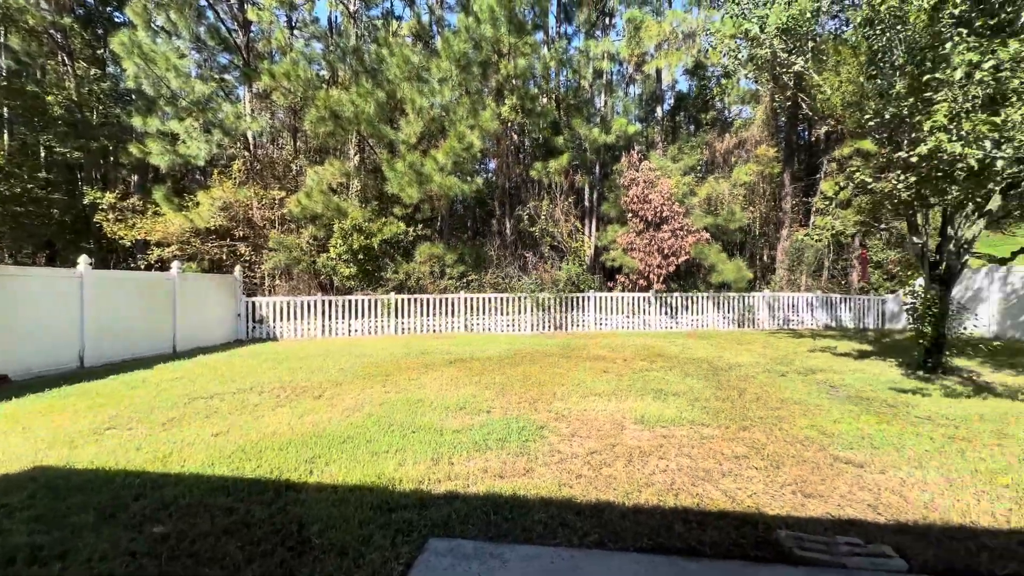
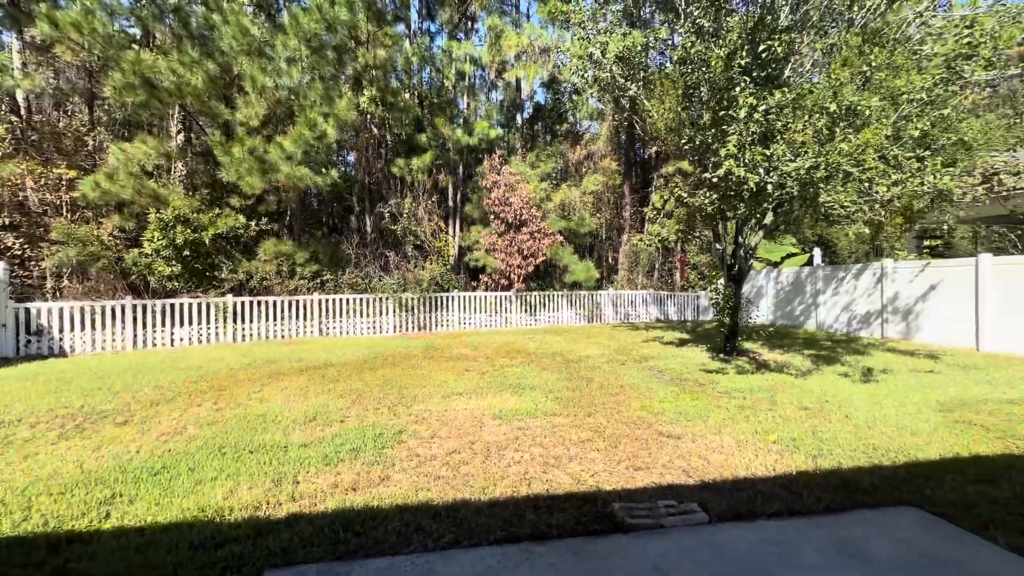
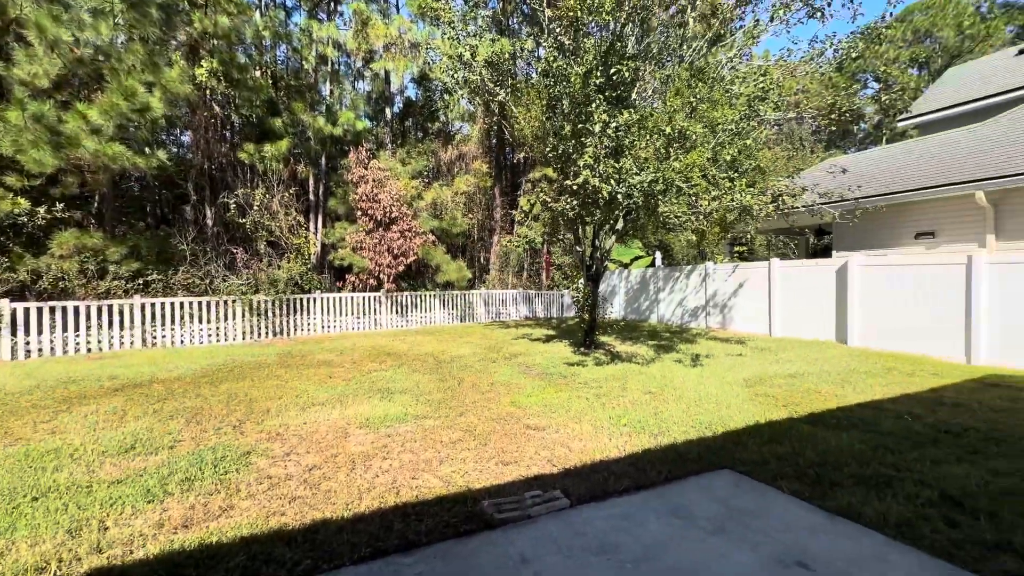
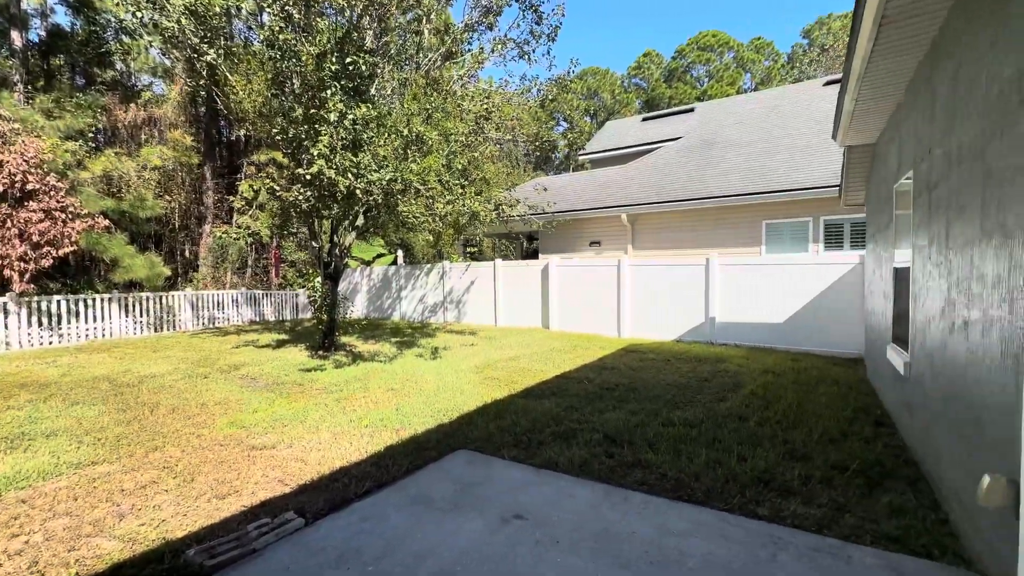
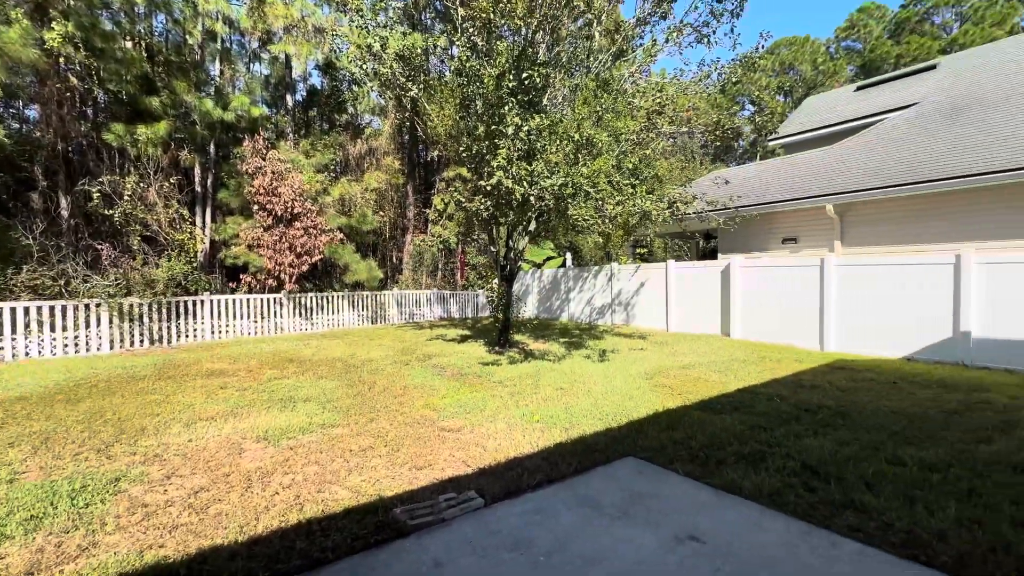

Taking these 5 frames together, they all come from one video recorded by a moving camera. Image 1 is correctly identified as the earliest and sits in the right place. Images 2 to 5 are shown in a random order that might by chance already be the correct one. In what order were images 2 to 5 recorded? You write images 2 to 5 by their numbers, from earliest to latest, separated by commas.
2, 3, 5, 4
